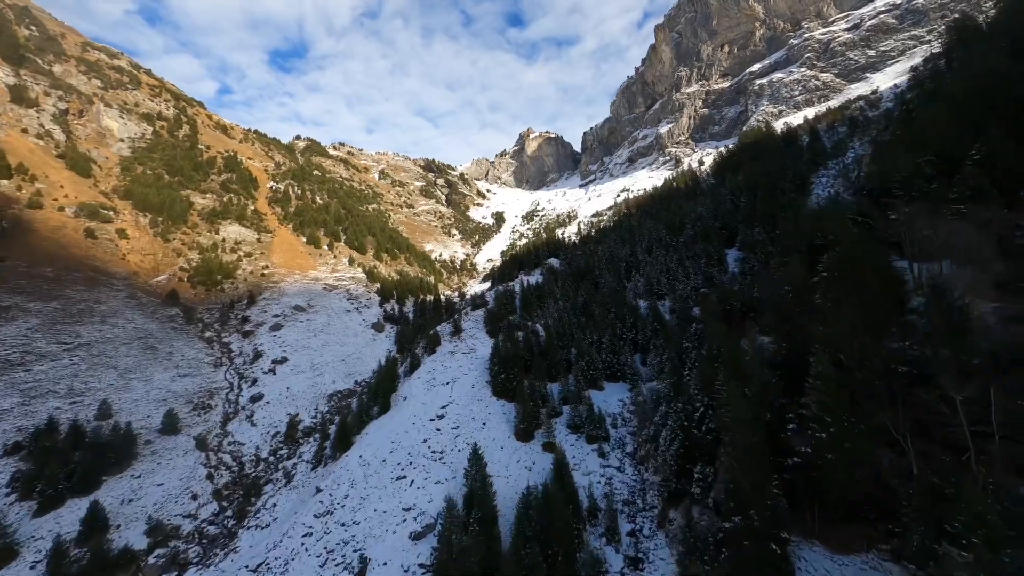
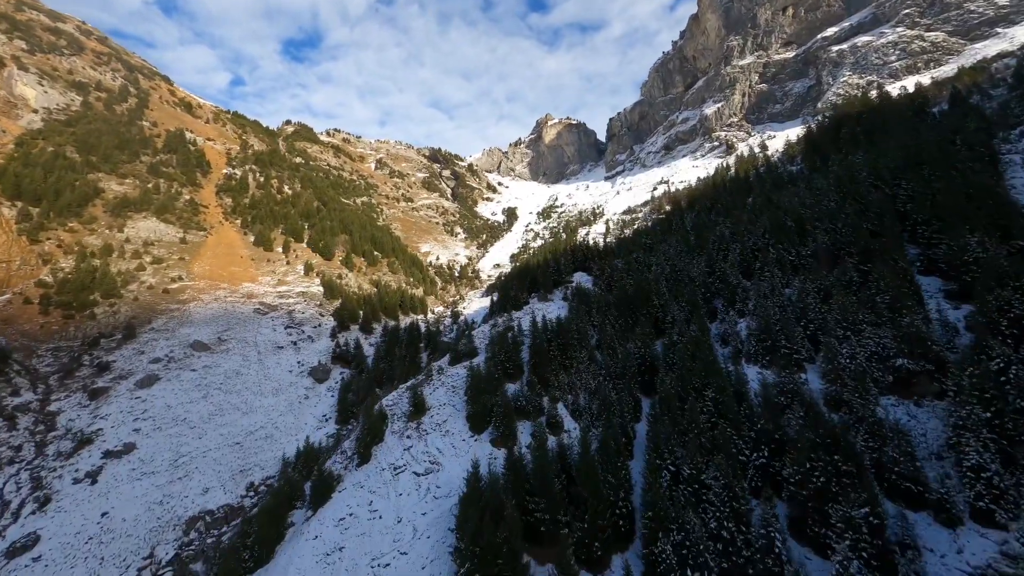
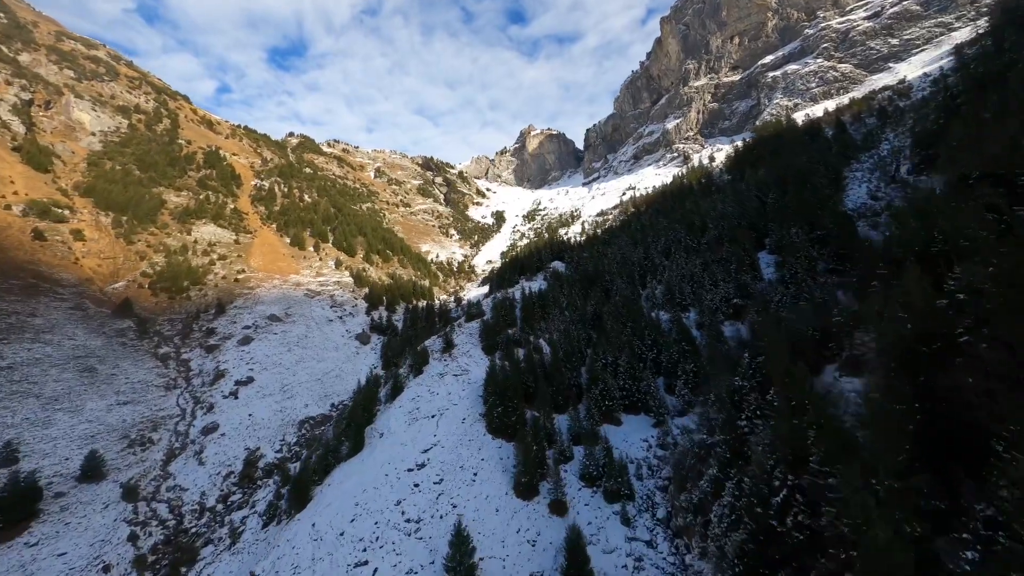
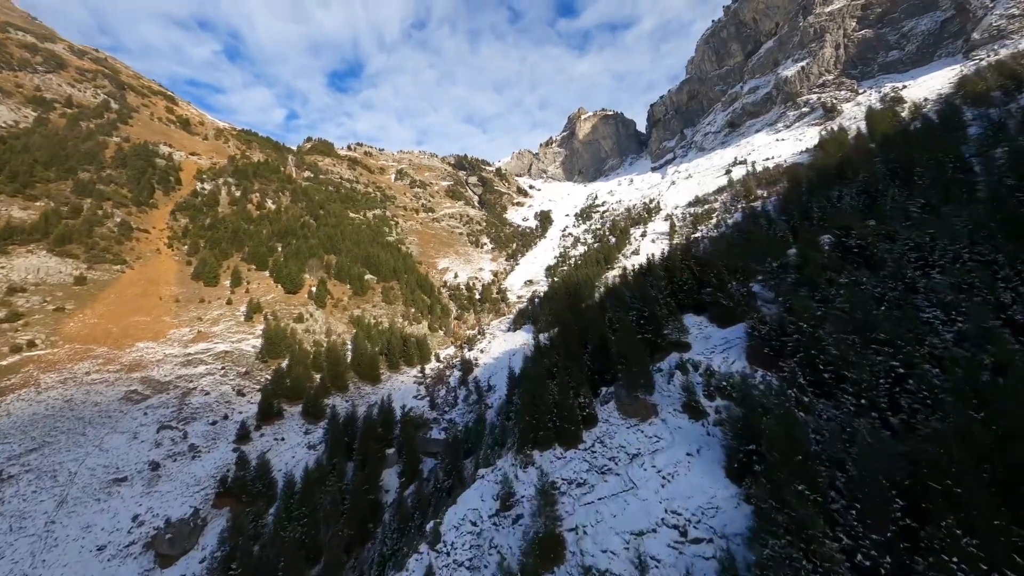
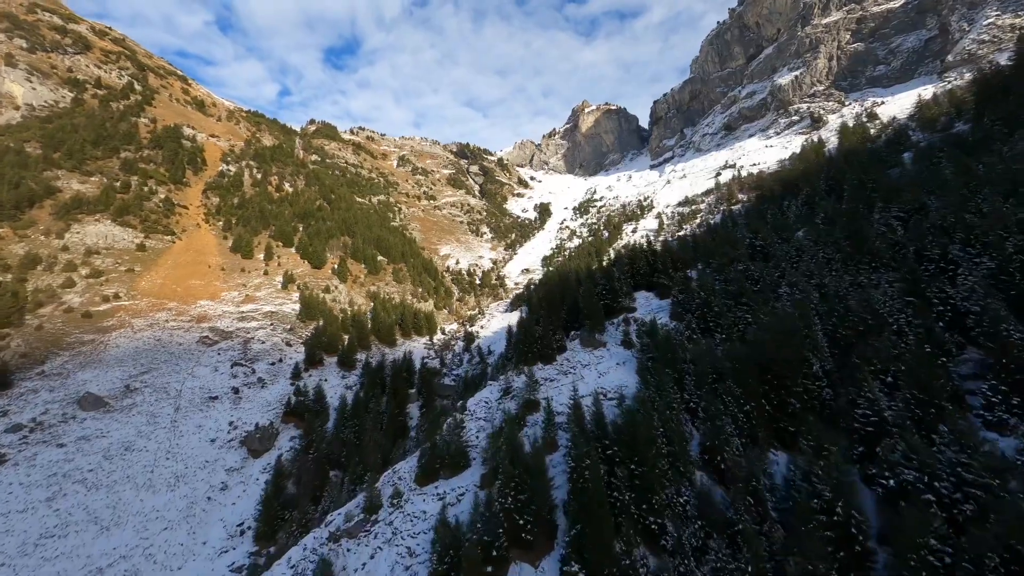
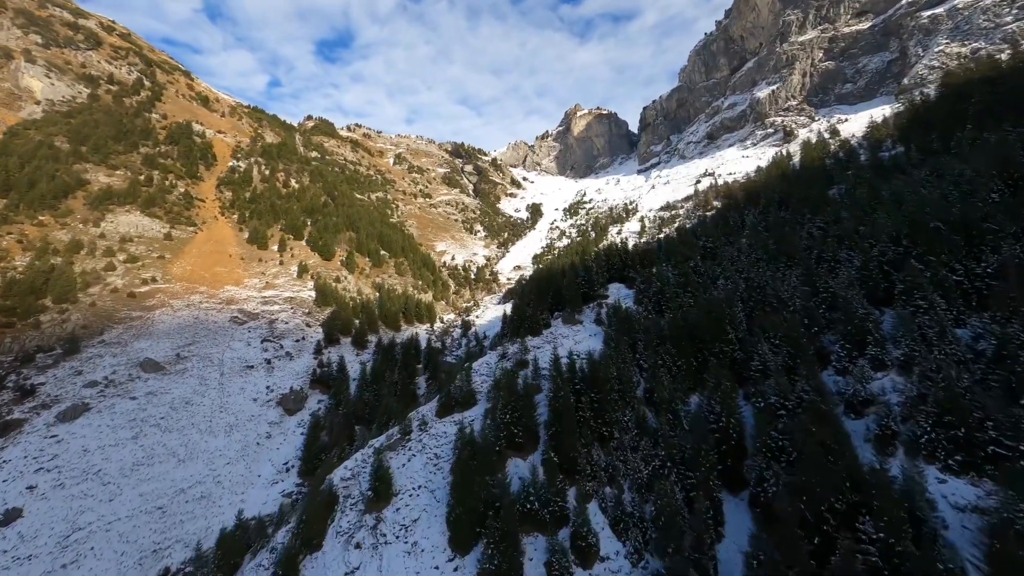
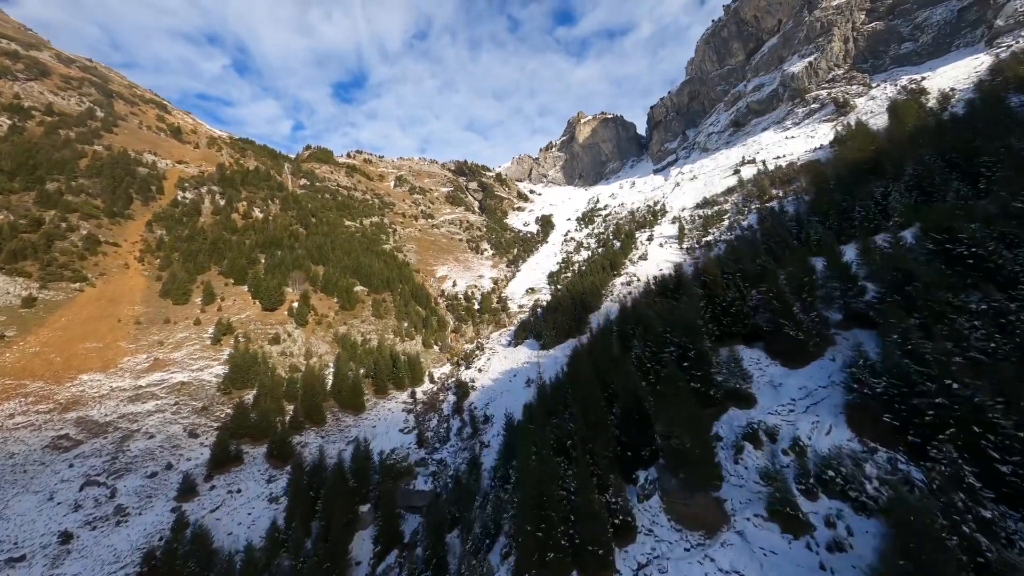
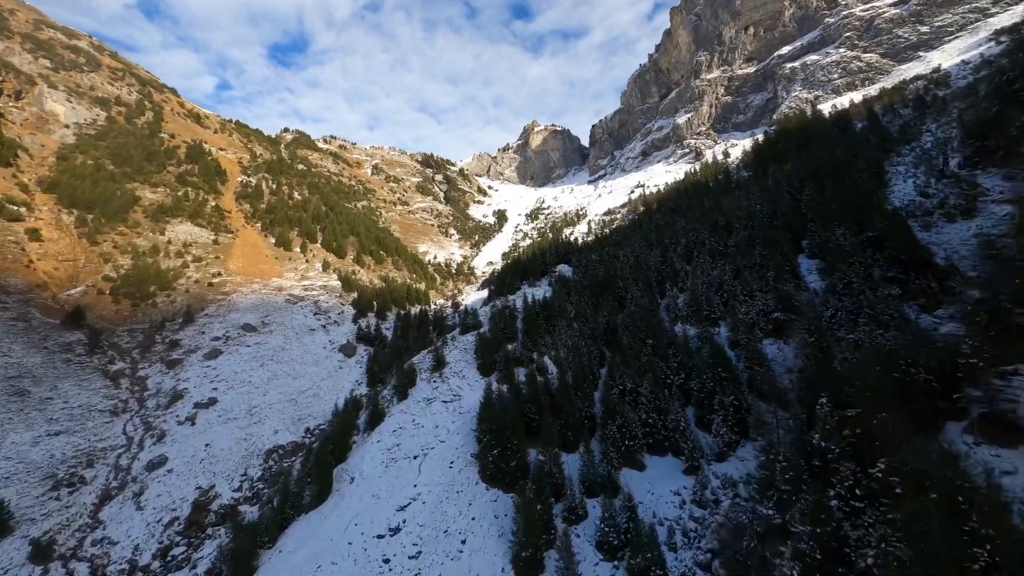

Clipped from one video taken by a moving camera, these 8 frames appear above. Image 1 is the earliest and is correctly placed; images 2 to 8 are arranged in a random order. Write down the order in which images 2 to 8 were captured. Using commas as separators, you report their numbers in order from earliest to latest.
3, 8, 2, 6, 5, 4, 7
